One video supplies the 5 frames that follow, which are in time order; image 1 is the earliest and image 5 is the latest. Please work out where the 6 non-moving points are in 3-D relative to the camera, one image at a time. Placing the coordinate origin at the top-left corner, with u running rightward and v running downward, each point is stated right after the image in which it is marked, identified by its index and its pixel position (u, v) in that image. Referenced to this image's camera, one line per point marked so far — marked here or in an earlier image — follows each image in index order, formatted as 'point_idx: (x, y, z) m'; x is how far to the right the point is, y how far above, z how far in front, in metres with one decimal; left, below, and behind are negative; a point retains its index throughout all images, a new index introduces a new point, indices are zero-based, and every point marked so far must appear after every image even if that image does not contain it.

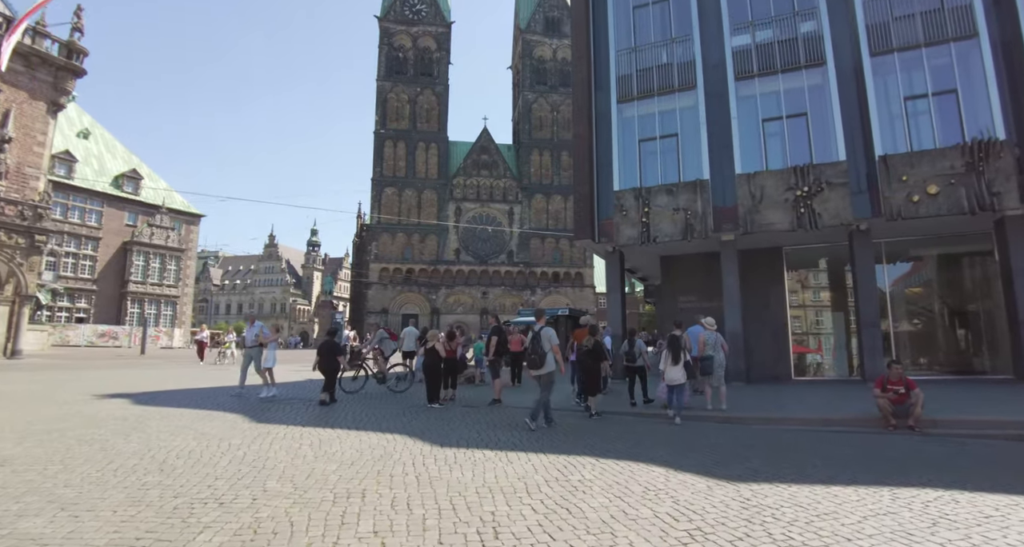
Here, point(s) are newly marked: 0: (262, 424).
0: (-3.7, -2.2, +7.8) m
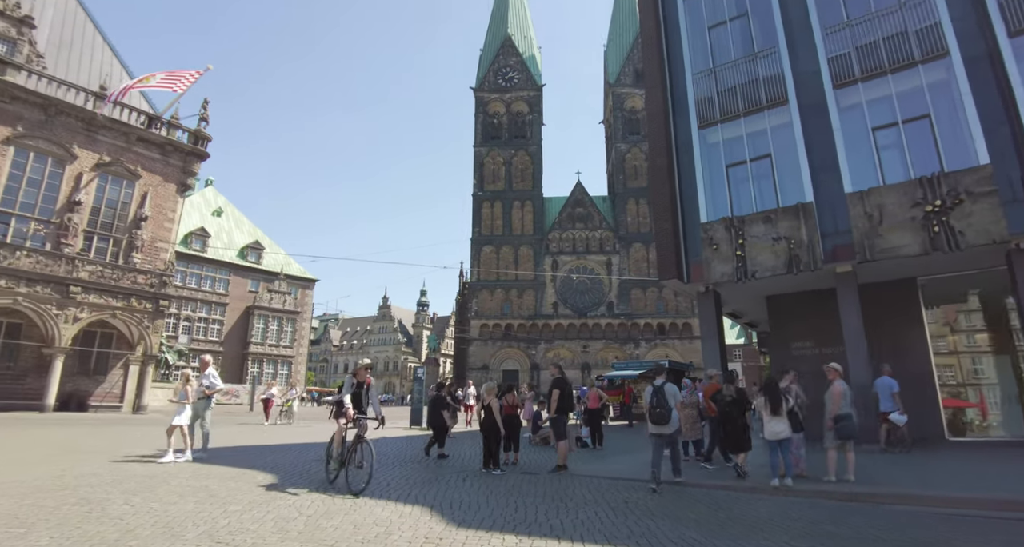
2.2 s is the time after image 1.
0: (-3.1, -2.9, +7.1) m
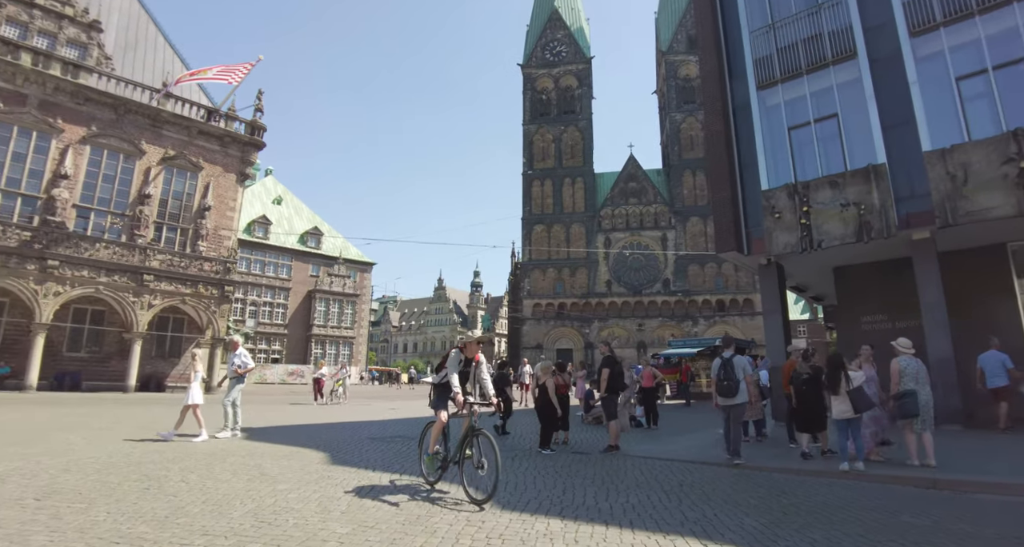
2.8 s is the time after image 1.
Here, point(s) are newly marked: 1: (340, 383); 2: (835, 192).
0: (-2.4, -2.6, +7.2) m
1: (-6.3, -4.0, +19.2) m
2: (+8.0, +2.0, +13.1) m
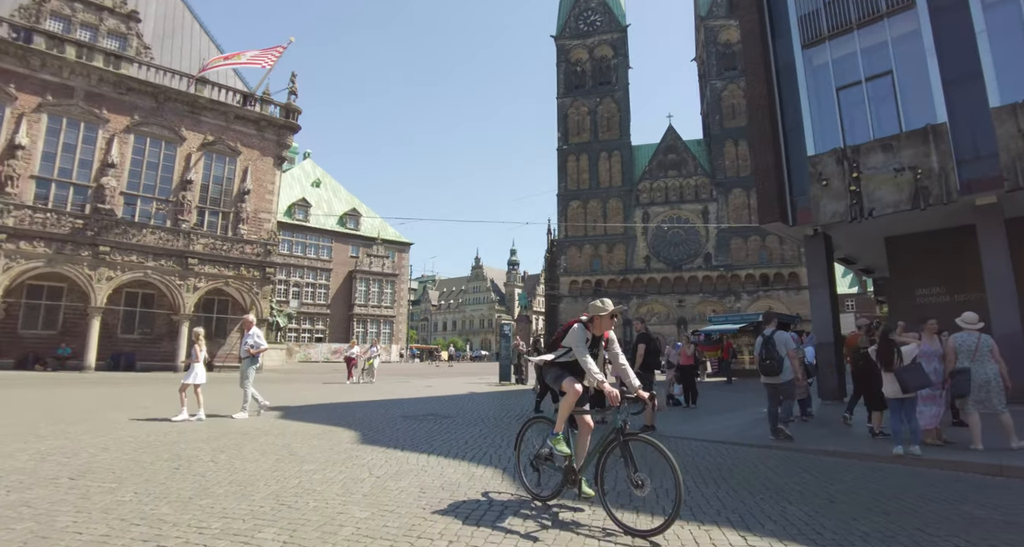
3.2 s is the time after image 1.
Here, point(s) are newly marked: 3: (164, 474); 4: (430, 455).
0: (-2.0, -2.3, +7.2) m
1: (-5.0, -3.3, +19.5) m
2: (+8.7, +2.7, +12.1) m
3: (-3.4, -2.0, +5.2) m
4: (-0.9, -2.3, +6.6) m
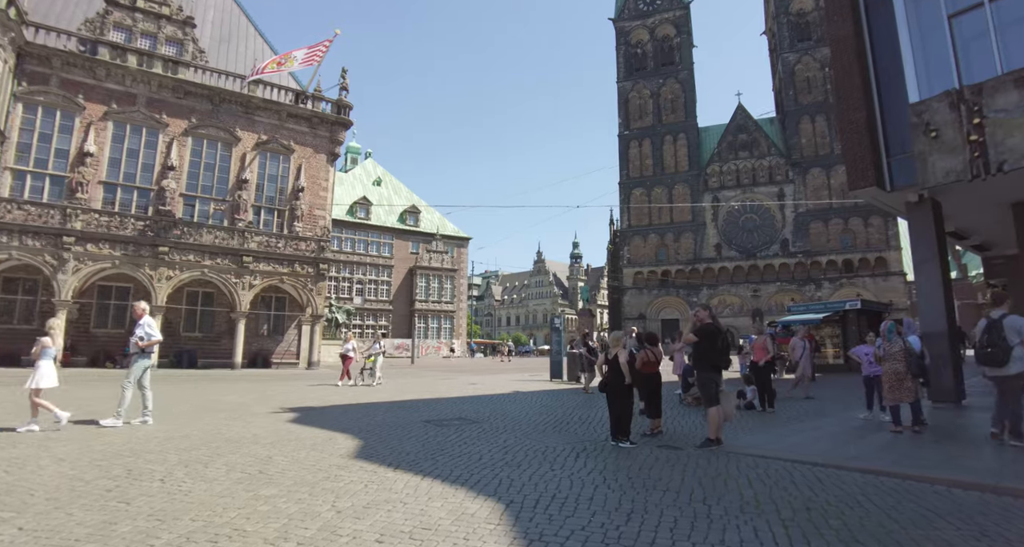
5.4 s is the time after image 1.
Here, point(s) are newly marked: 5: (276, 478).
0: (-1.8, -2.1, +6.0) m
1: (-3.2, -3.0, +18.6) m
2: (+9.4, +3.3, +9.5) m
3: (-3.4, -1.8, +4.2) m
4: (-0.7, -2.0, +5.3) m
5: (-2.2, -1.9, +5.0) m
